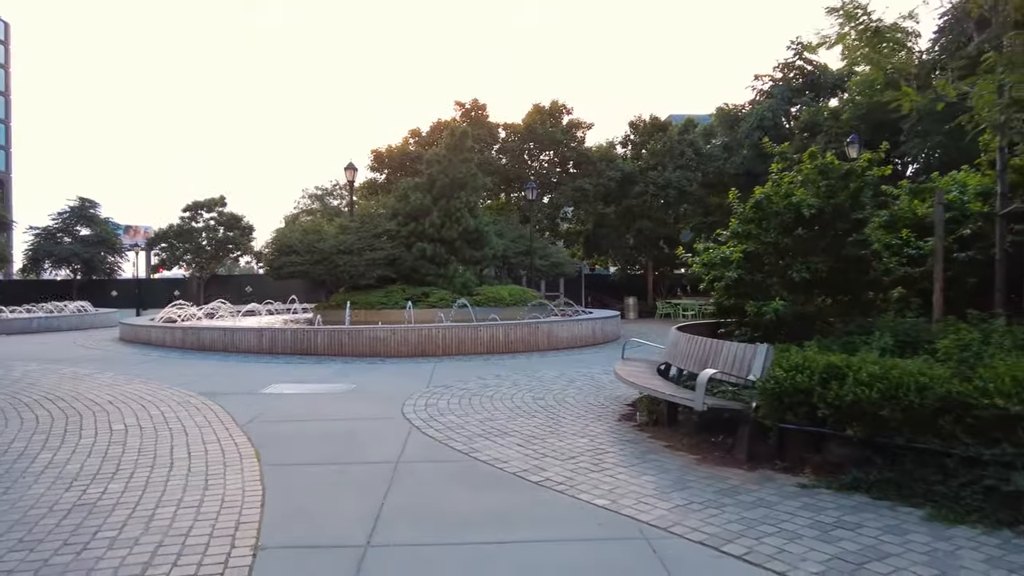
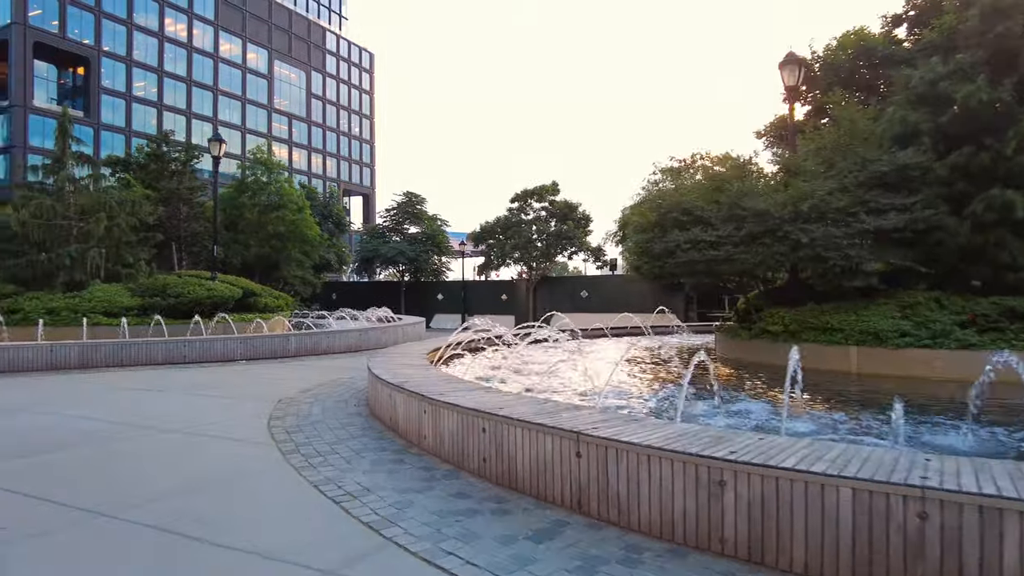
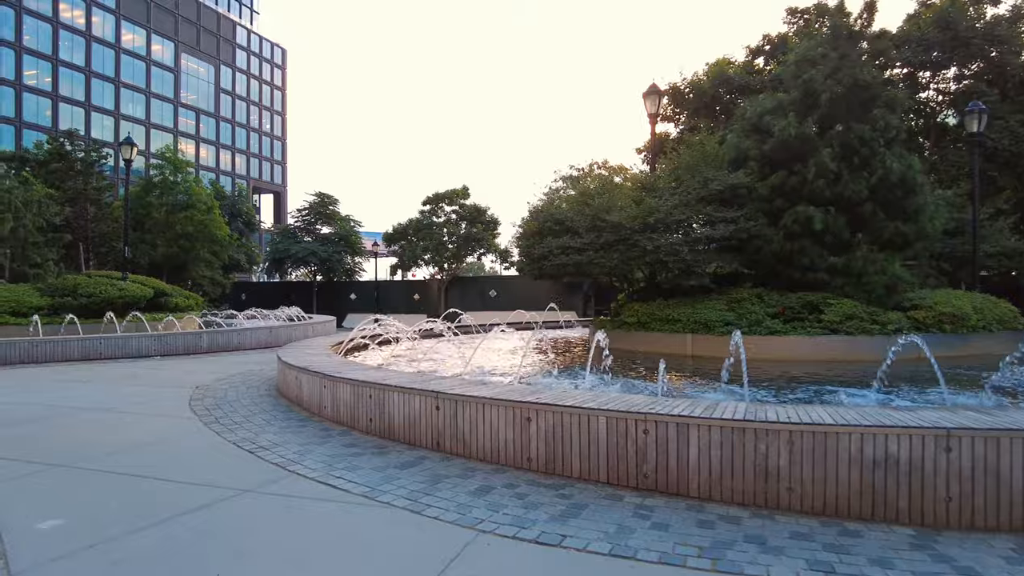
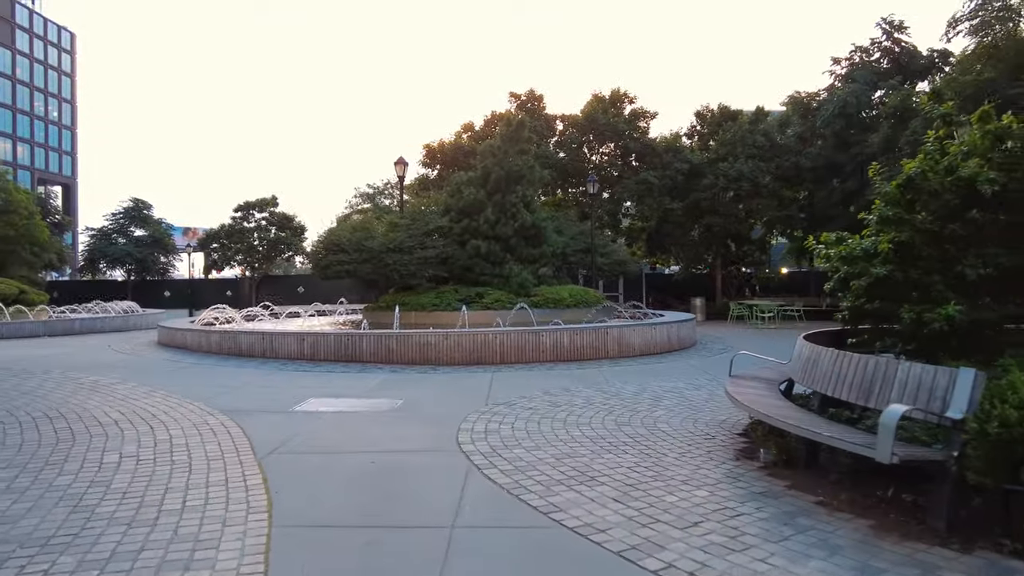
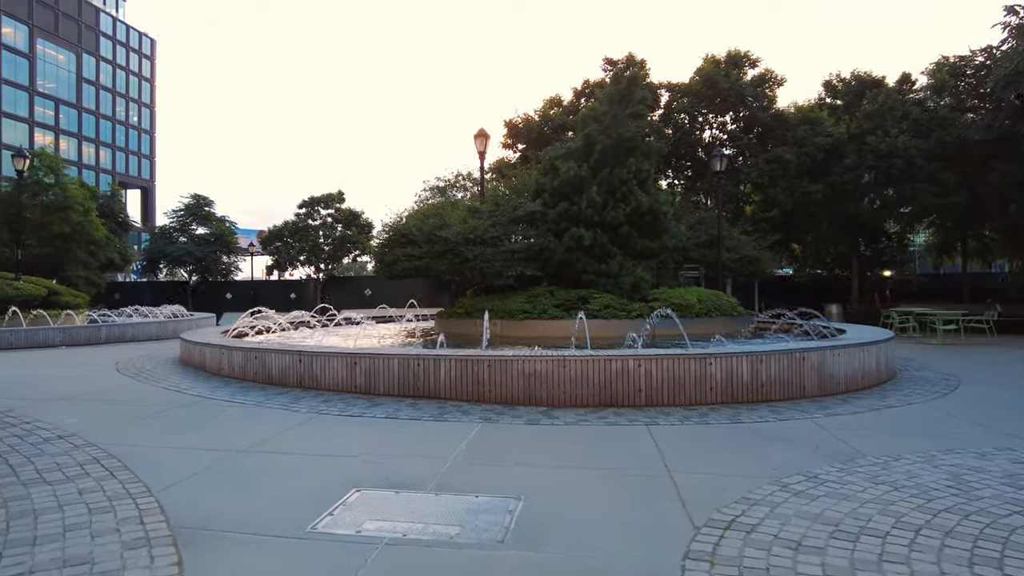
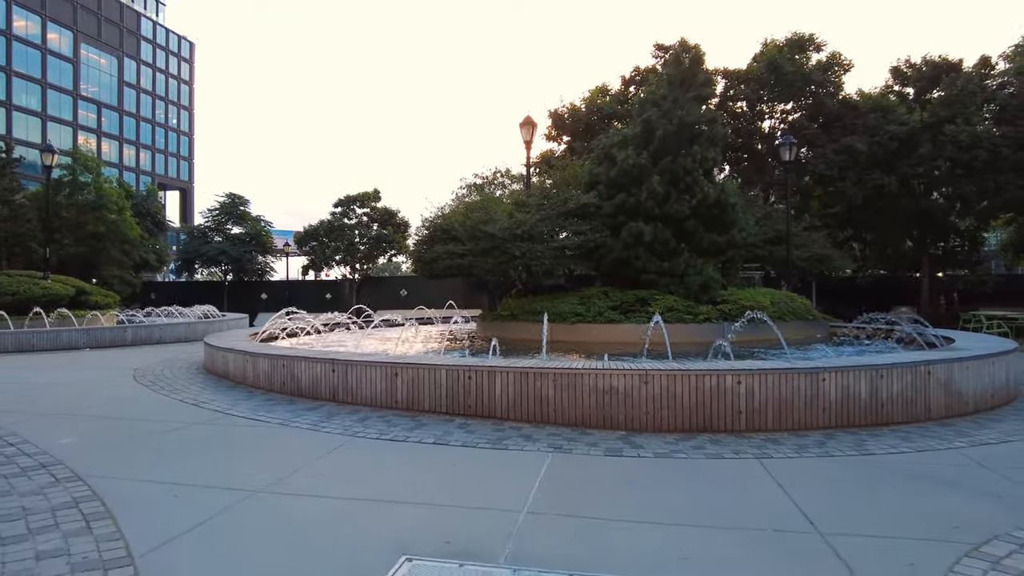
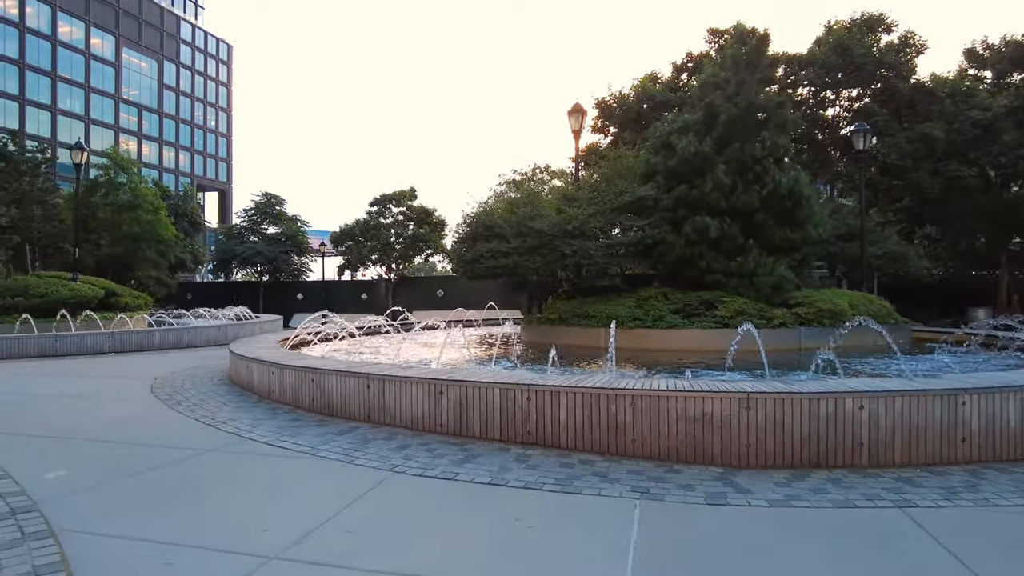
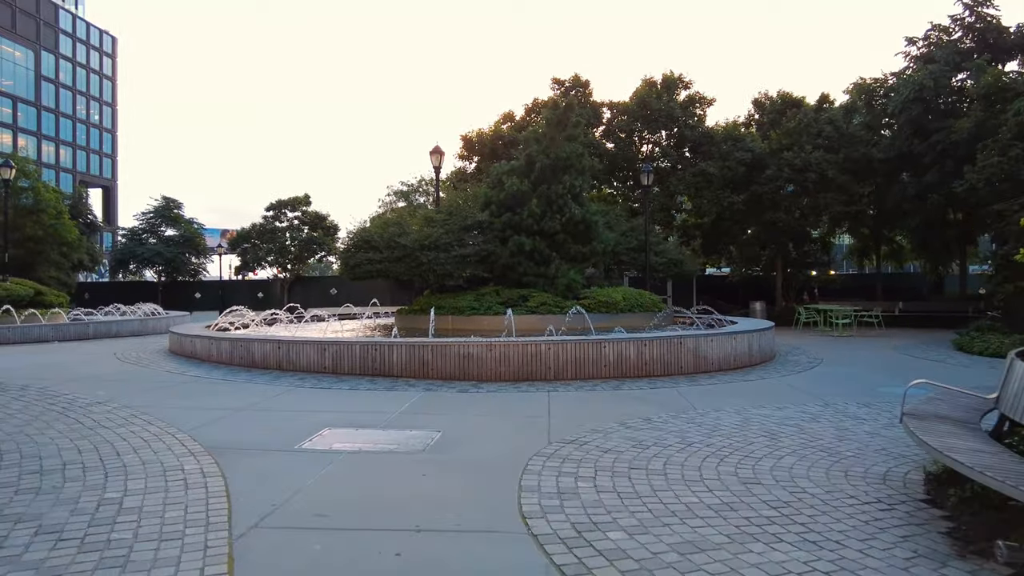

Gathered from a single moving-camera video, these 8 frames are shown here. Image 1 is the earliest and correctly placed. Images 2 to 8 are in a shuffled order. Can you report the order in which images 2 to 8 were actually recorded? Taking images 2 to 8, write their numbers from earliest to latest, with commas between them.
4, 8, 5, 6, 7, 3, 2
